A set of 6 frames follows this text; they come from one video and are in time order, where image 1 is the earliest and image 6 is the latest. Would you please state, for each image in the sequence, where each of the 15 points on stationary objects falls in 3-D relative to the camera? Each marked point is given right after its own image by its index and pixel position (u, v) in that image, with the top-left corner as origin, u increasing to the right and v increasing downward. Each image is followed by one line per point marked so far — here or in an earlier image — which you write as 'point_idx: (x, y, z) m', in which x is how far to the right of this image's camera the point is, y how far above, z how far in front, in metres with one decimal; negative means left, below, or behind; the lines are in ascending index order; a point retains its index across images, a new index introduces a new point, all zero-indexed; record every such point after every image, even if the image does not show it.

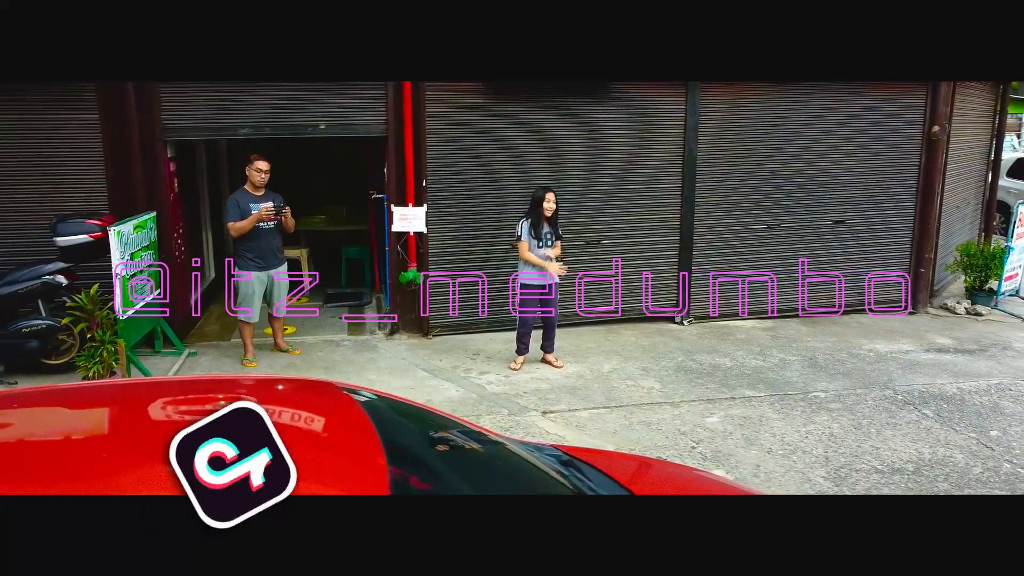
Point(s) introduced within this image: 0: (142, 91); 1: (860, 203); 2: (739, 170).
0: (-3.2, +1.7, +6.2) m
1: (+3.8, +0.9, +7.7) m
2: (+2.8, +1.2, +7.4) m
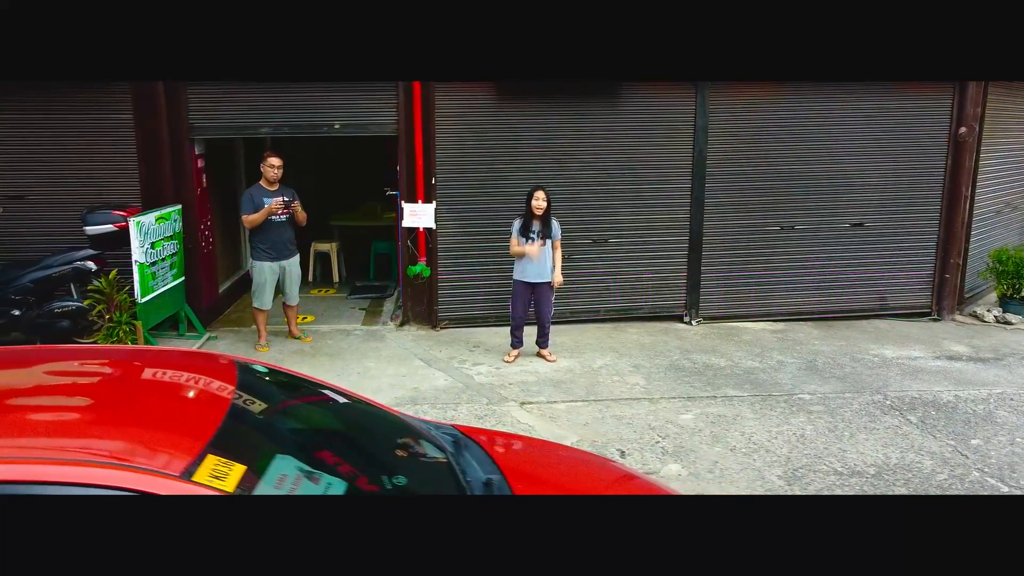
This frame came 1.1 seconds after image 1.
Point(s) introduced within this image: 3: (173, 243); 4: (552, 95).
0: (-3.2, +1.8, +6.7) m
1: (+3.9, +0.9, +7.5) m
2: (+2.9, +1.2, +7.3) m
3: (-3.1, +0.4, +6.5) m
4: (+0.4, +1.9, +7.0) m
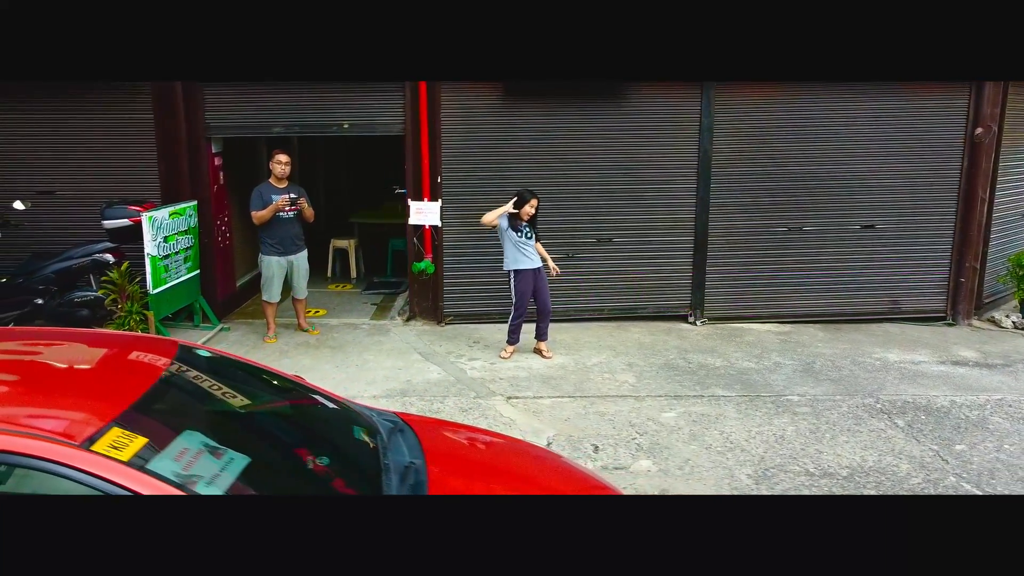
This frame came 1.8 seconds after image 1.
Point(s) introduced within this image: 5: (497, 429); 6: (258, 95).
0: (-3.1, +1.9, +7.0) m
1: (+4.0, +0.8, +7.4) m
2: (+3.0, +1.2, +7.3) m
3: (-3.1, +0.5, +6.8) m
4: (+0.4, +1.9, +7.1) m
5: (-0.1, -0.9, +4.7) m
6: (-2.5, +1.9, +7.1) m
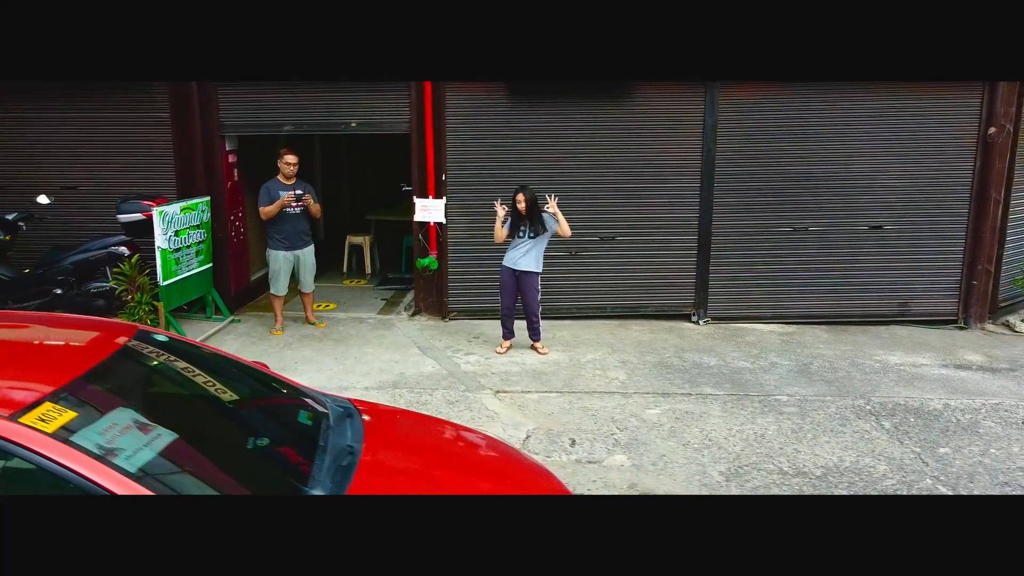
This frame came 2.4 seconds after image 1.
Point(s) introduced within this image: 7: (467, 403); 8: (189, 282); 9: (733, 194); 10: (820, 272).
0: (-3.1, +2.0, +7.2) m
1: (+4.0, +0.8, +7.2) m
2: (+3.0, +1.2, +7.2) m
3: (-3.1, +0.5, +7.0) m
4: (+0.5, +1.9, +7.2) m
5: (-0.2, -0.9, +4.8) m
6: (-2.5, +2.0, +7.3) m
7: (-0.3, -0.8, +5.1) m
8: (-3.1, +0.1, +6.8) m
9: (+2.3, +1.0, +7.3) m
10: (+3.2, +0.2, +7.4) m
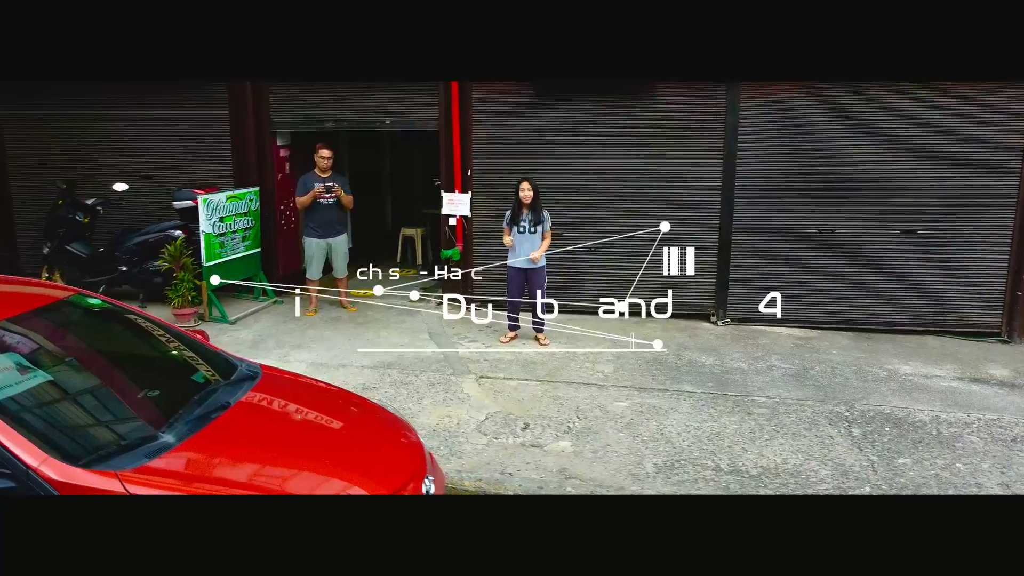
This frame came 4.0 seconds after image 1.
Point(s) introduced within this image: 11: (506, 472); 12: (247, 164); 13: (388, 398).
0: (-2.8, +2.2, +7.9) m
1: (+4.1, +0.7, +6.9) m
2: (+3.2, +1.1, +7.0) m
3: (-2.8, +0.7, +7.7) m
4: (+0.7, +2.0, +7.3) m
5: (-0.4, -0.8, +5.1) m
6: (-2.2, +2.1, +7.9) m
7: (-0.5, -0.7, +5.5) m
8: (-2.9, +0.2, +7.5) m
9: (+2.4, +0.9, +7.2) m
10: (+3.4, +0.1, +7.2) m
11: (0.0, -1.0, +4.0) m
12: (-3.0, +1.4, +8.0) m
13: (-0.9, -0.8, +5.2) m
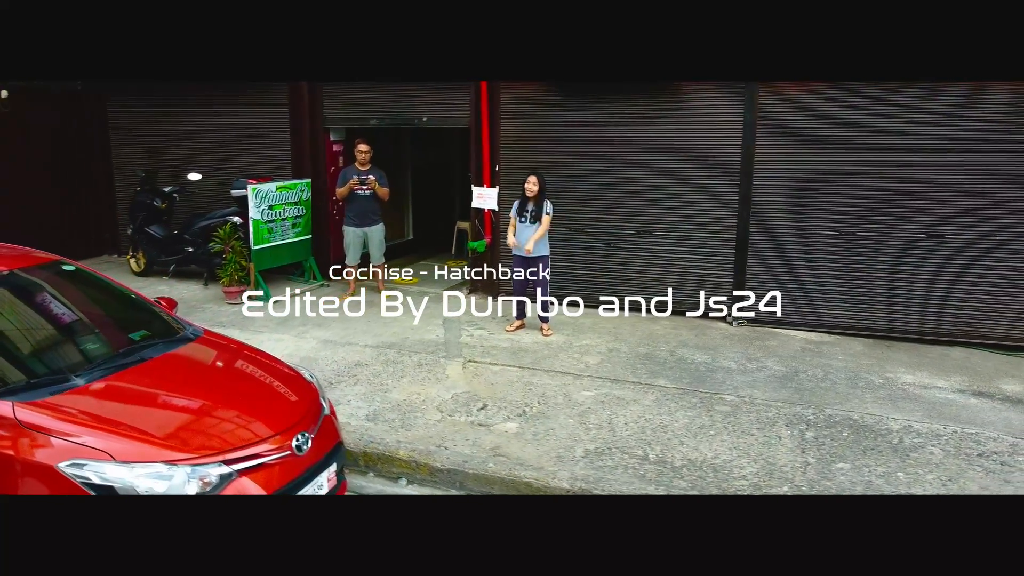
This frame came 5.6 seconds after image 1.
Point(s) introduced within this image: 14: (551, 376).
0: (-2.4, +2.4, +8.6) m
1: (+4.2, +0.6, +6.5) m
2: (+3.3, +1.1, +6.7) m
3: (-2.5, +0.9, +8.4) m
4: (+0.9, +2.0, +7.5) m
5: (-0.7, -0.7, +5.5) m
6: (-1.8, +2.3, +8.5) m
7: (-0.6, -0.6, +5.9) m
8: (-2.7, +0.4, +8.3) m
9: (+2.6, +0.9, +7.1) m
10: (+3.5, +0.1, +6.9) m
11: (-0.4, -1.0, +4.4) m
12: (-2.6, +1.6, +8.8) m
13: (-1.1, -0.7, +5.6) m
14: (+0.3, -0.7, +5.6) m
